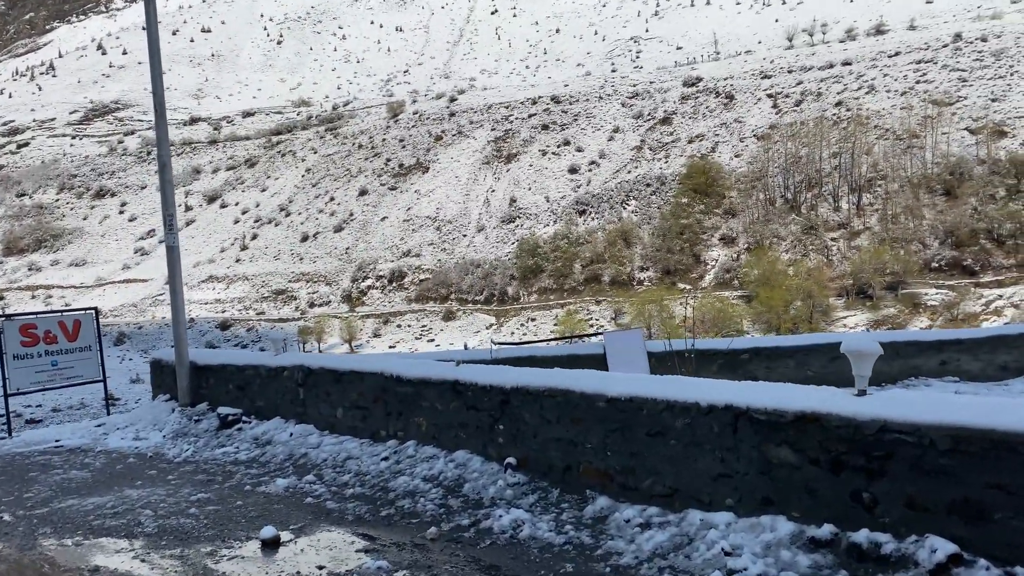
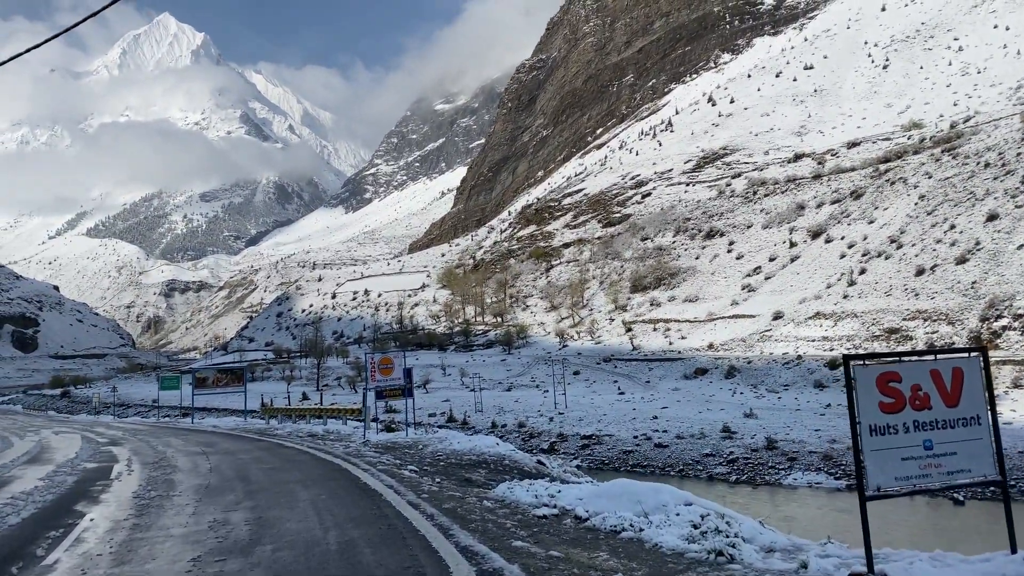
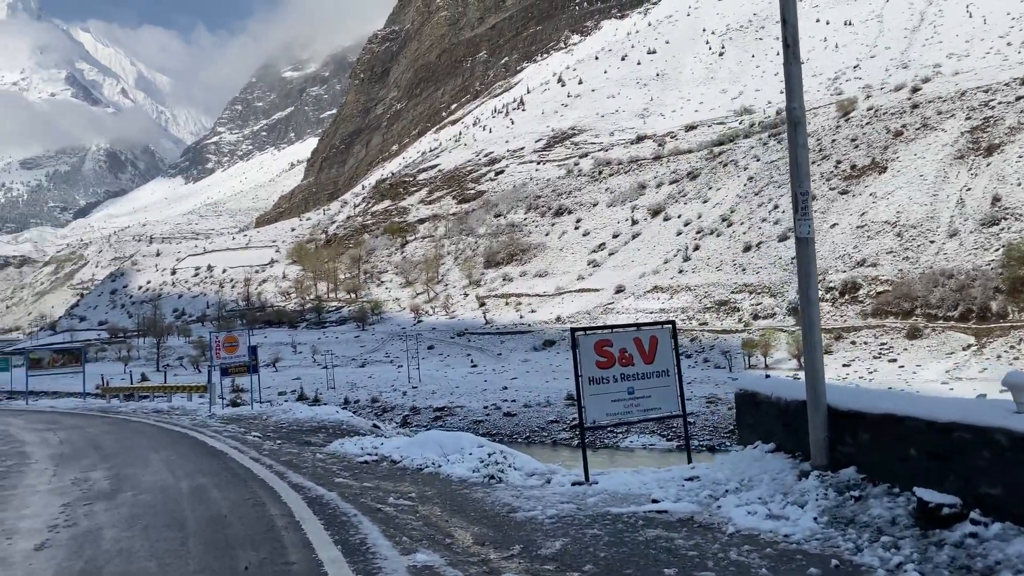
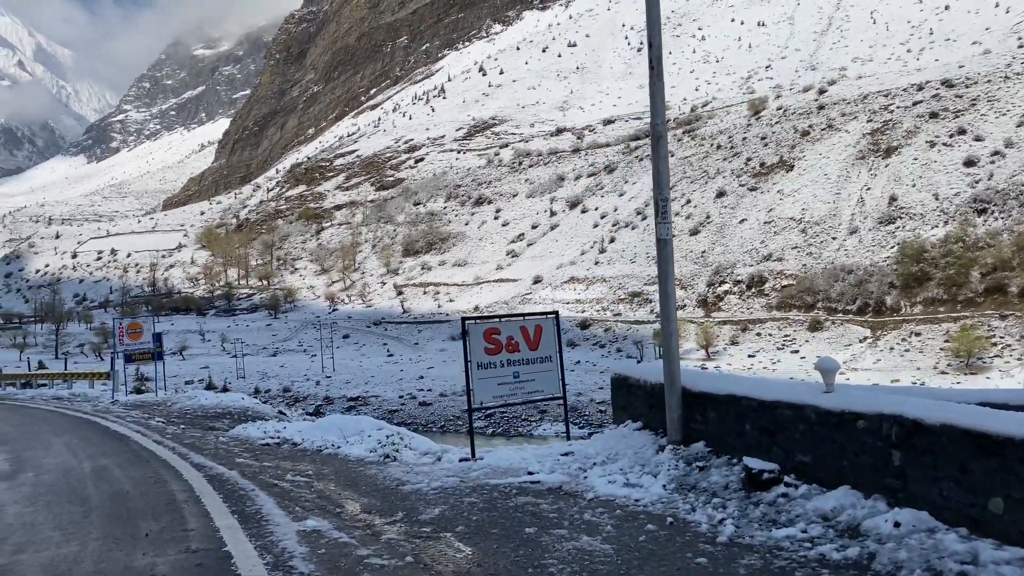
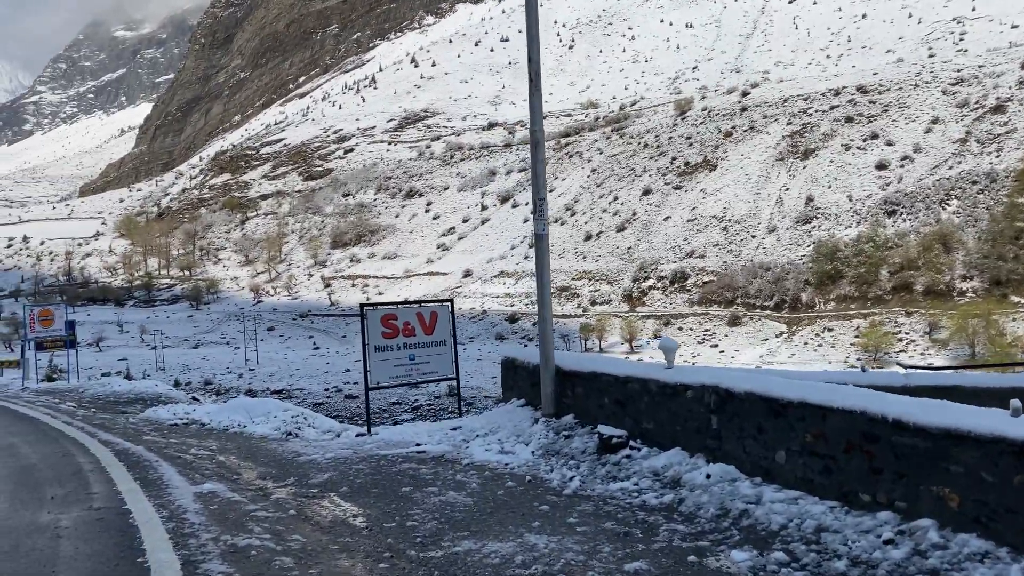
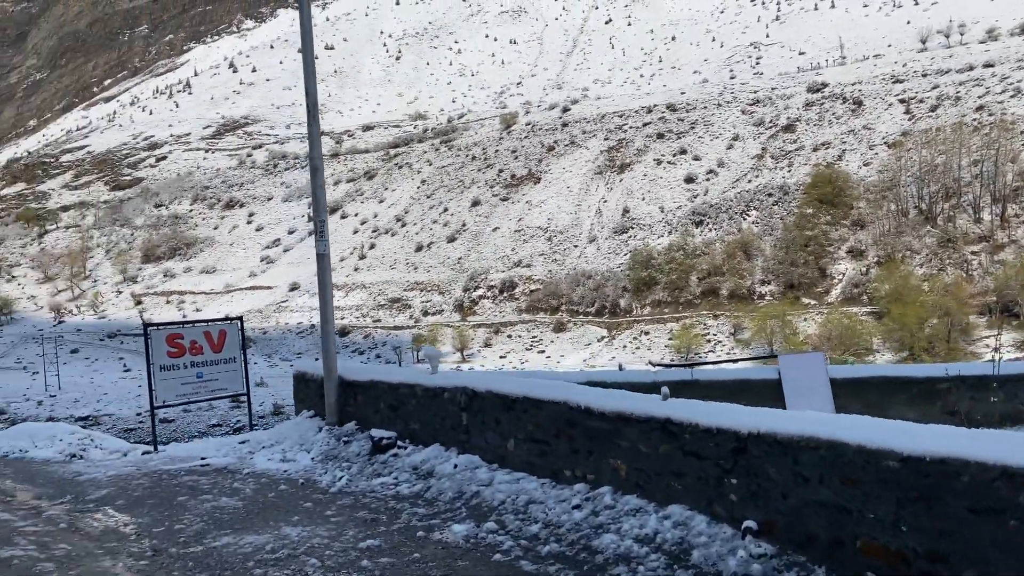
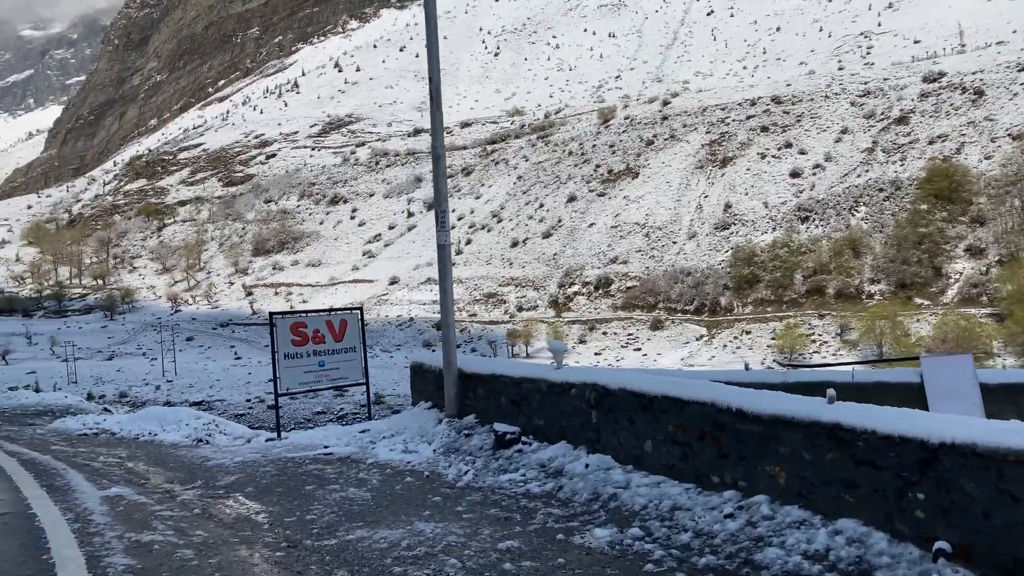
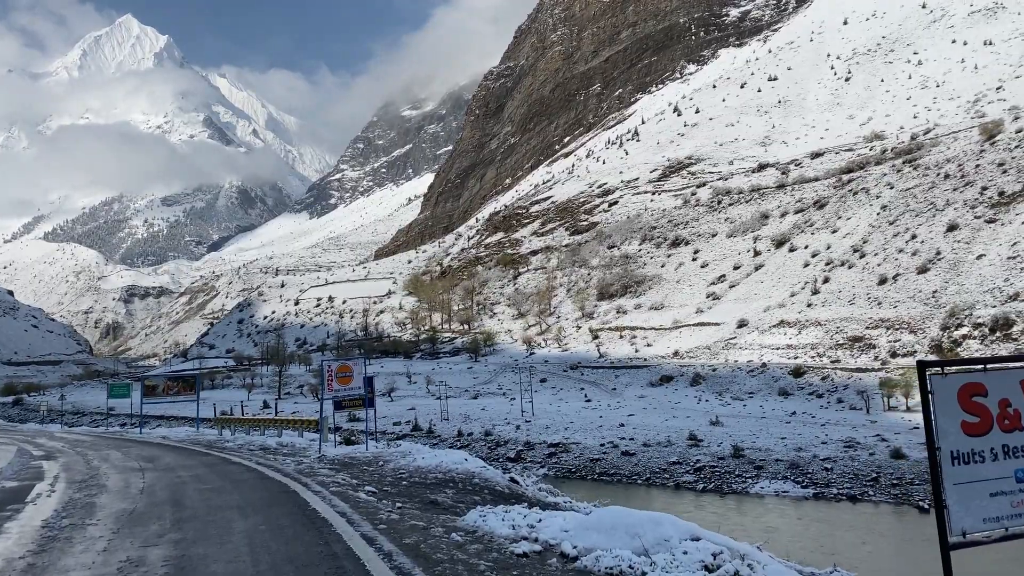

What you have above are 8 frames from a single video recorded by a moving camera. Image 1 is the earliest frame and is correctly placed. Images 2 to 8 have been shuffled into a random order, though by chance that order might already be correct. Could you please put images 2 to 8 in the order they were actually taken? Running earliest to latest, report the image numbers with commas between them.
6, 7, 5, 4, 3, 2, 8
